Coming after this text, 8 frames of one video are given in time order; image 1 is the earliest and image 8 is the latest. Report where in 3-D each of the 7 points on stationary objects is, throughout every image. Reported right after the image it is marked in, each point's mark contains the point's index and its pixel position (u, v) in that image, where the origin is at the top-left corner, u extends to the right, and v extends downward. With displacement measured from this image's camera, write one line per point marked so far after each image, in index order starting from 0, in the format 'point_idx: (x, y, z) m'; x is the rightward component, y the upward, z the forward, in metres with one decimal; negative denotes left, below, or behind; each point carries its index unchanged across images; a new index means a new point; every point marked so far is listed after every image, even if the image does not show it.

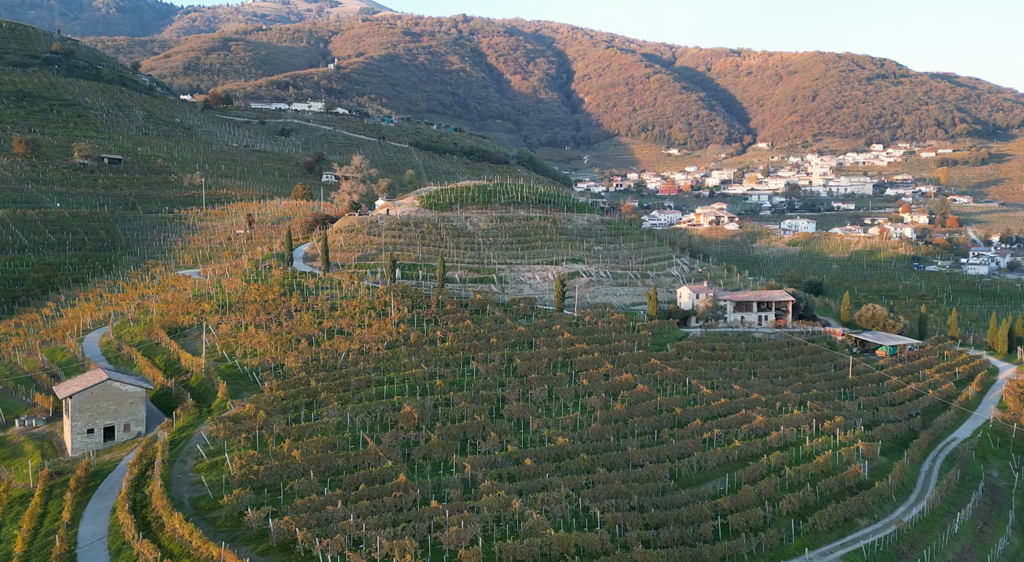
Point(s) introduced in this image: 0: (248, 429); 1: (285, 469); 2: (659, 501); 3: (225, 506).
0: (-6.2, -3.5, +19.6) m
1: (-4.8, -4.0, +17.9) m
2: (+3.5, -5.1, +19.4) m
3: (-5.6, -4.3, +16.5) m
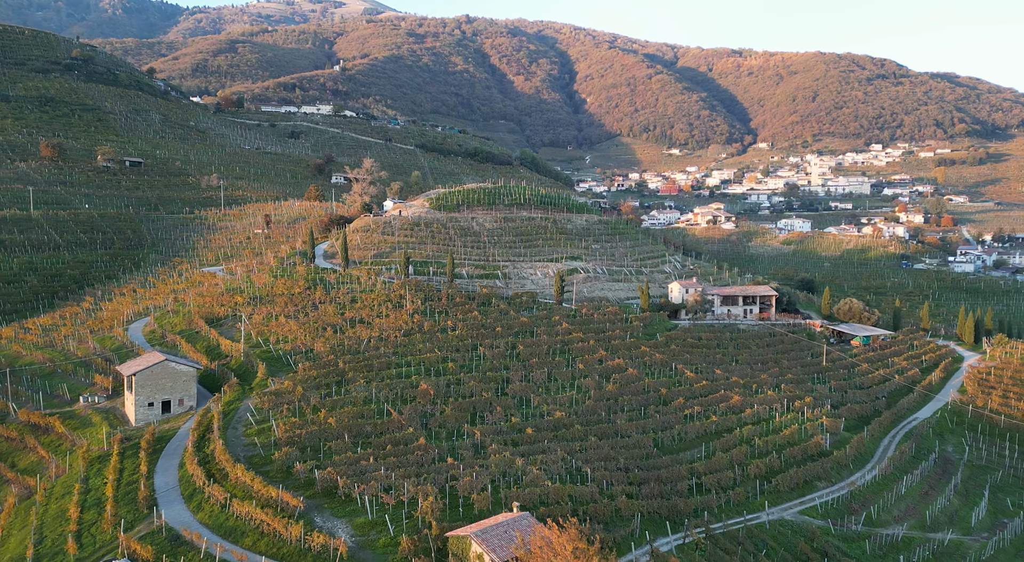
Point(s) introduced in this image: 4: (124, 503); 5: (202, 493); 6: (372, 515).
0: (-6.1, -3.3, +22.7) m
1: (-4.7, -3.8, +21.1) m
2: (+3.6, -4.9, +22.4) m
3: (-5.5, -4.1, +19.7) m
4: (-8.5, -4.6, +18.4) m
5: (-6.9, -4.5, +18.7) m
6: (-2.6, -4.6, +17.5) m
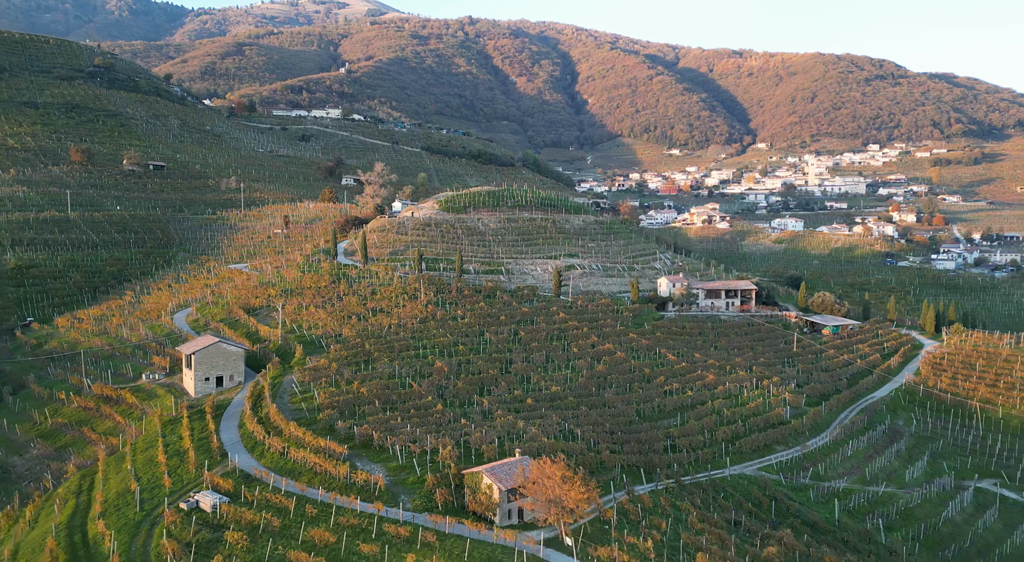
0: (-6.0, -3.0, +26.8) m
1: (-4.6, -3.5, +25.1) m
2: (+3.7, -4.6, +26.5) m
3: (-5.4, -3.8, +23.7) m
4: (-8.5, -4.4, +22.5) m
5: (-6.8, -4.3, +22.8) m
6: (-2.5, -4.4, +21.6) m
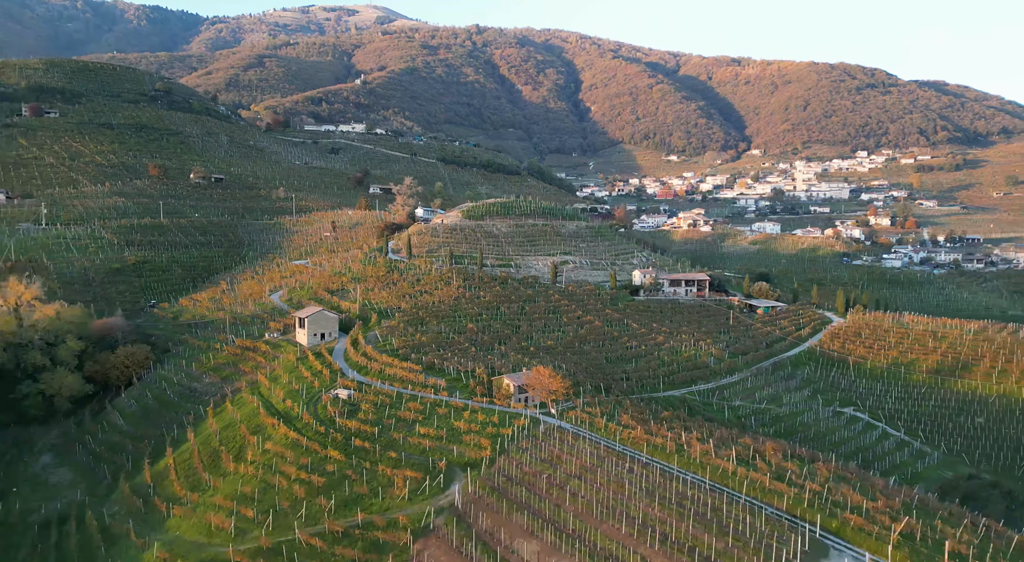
0: (-5.6, -2.4, +40.3) m
1: (-4.2, -2.9, +38.6) m
2: (+4.1, -4.0, +39.9) m
3: (-5.1, -3.2, +37.2) m
4: (-8.1, -3.7, +35.9) m
5: (-6.5, -3.7, +36.3) m
6: (-2.1, -3.8, +35.1) m
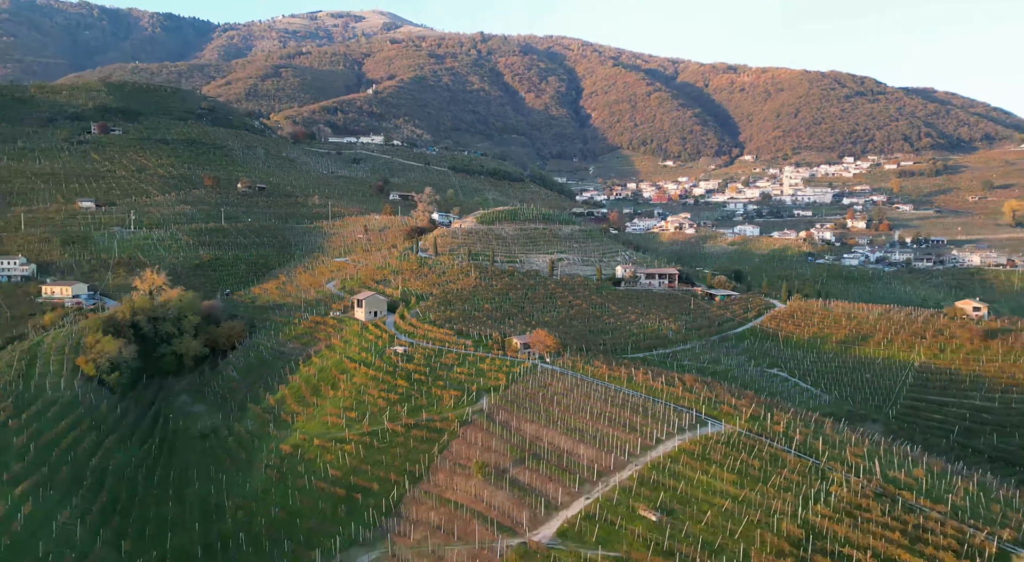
0: (-5.2, -1.8, +53.8) m
1: (-3.8, -2.3, +52.1) m
2: (+4.5, -3.4, +53.4) m
3: (-4.7, -2.6, +50.7) m
4: (-7.7, -3.1, +49.5) m
5: (-6.1, -3.1, +49.8) m
6: (-1.7, -3.2, +48.6) m
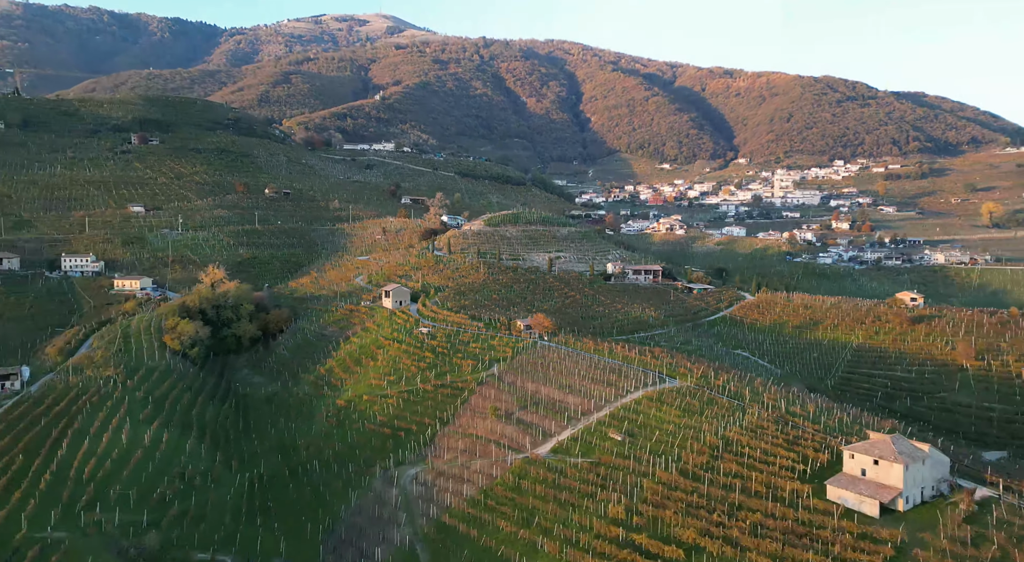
0: (-4.9, -1.4, +63.8) m
1: (-3.5, -1.9, +62.1) m
2: (+4.8, -3.0, +63.4) m
3: (-4.3, -2.2, +60.7) m
4: (-7.4, -2.7, +59.5) m
5: (-5.7, -2.6, +59.8) m
6: (-1.4, -2.7, +58.6) m
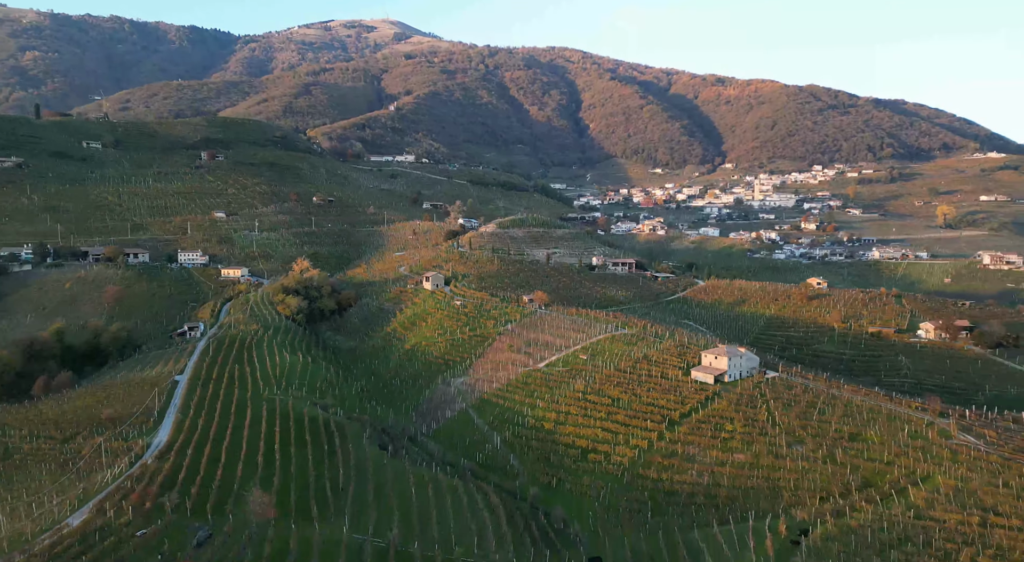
0: (-4.1, -0.2, +87.3) m
1: (-2.8, -0.7, +85.6) m
2: (+5.5, -1.8, +86.8) m
3: (-3.6, -1.0, +84.2) m
4: (-6.6, -1.5, +82.9) m
5: (-5.0, -1.4, +83.3) m
6: (-0.7, -1.5, +82.0) m
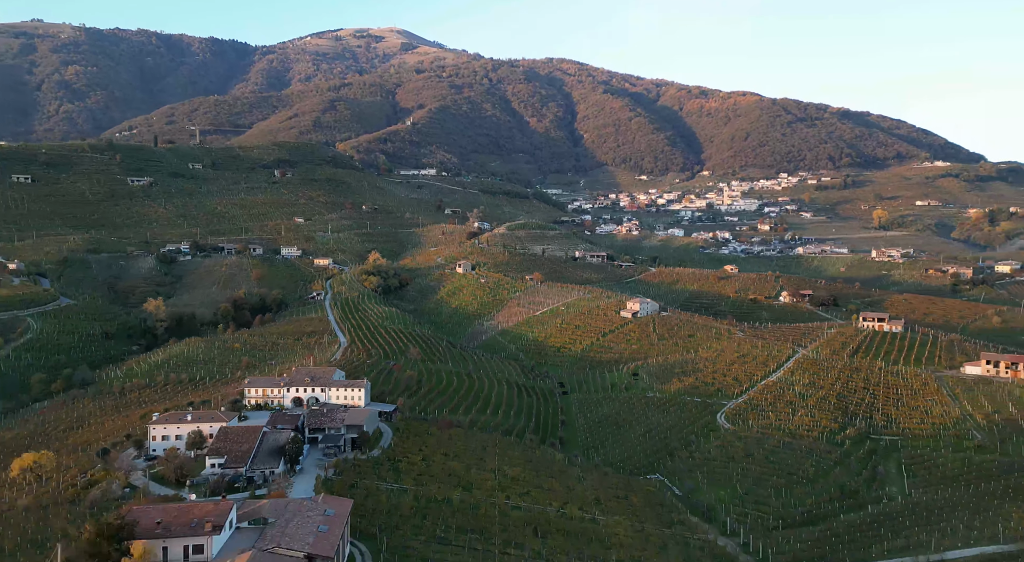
0: (-3.2, +2.0, +127.3) m
1: (-1.9, +1.5, +125.6) m
2: (+6.5, +0.4, +126.8) m
3: (-2.7, +1.2, +124.2) m
4: (-5.7, +0.7, +123.0) m
5: (-4.1, +0.7, +123.3) m
6: (+0.2, +0.6, +122.1) m
